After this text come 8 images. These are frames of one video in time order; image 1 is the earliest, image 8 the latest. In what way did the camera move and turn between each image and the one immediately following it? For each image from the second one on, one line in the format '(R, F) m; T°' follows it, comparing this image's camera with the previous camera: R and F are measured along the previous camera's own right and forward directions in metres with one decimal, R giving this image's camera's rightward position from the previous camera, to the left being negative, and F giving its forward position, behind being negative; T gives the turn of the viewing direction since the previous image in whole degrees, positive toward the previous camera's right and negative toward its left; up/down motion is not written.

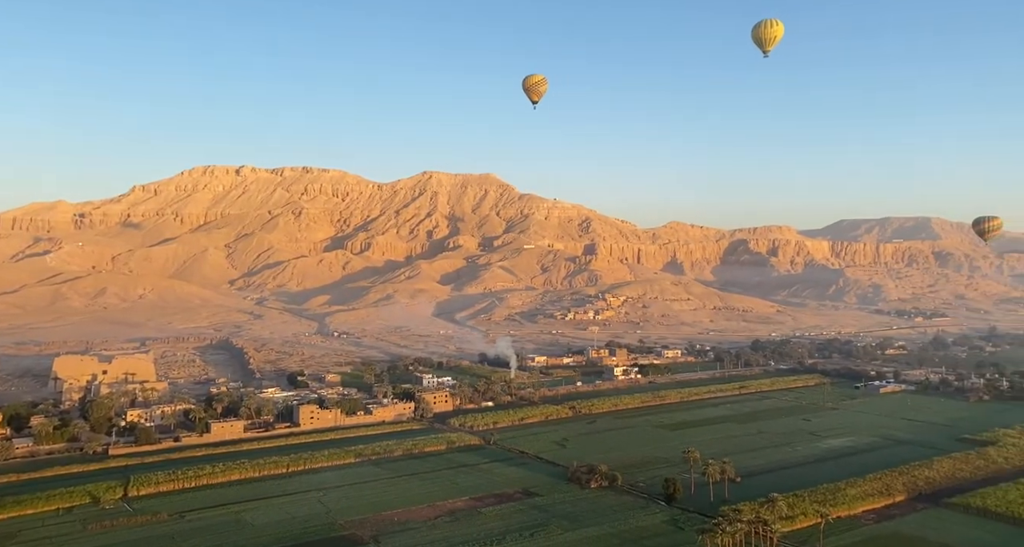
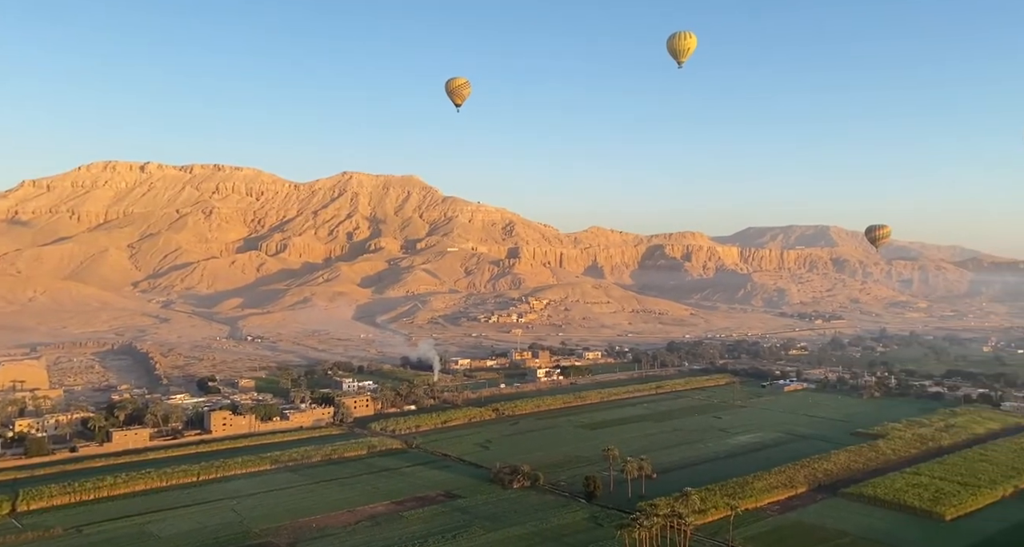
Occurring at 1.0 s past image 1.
(-0.1, -1.2) m; +6°
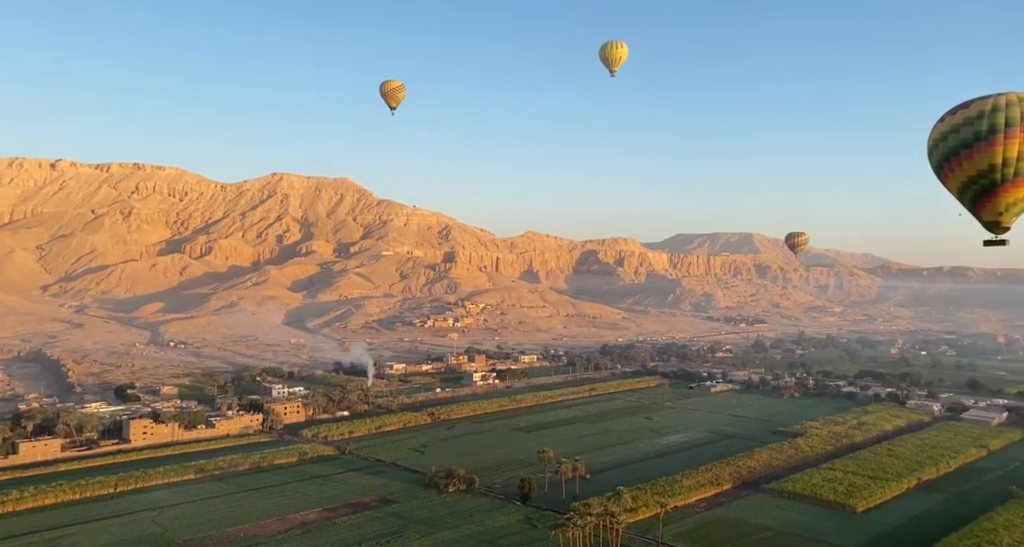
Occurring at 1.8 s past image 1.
(-0.1, -0.8) m; +5°
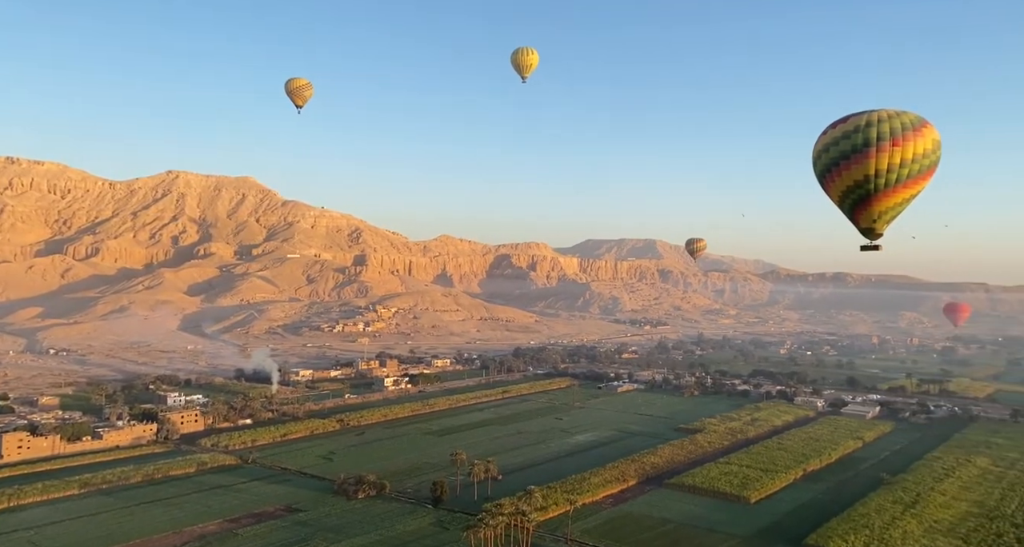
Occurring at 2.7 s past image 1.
(0.0, -1.0) m; +6°
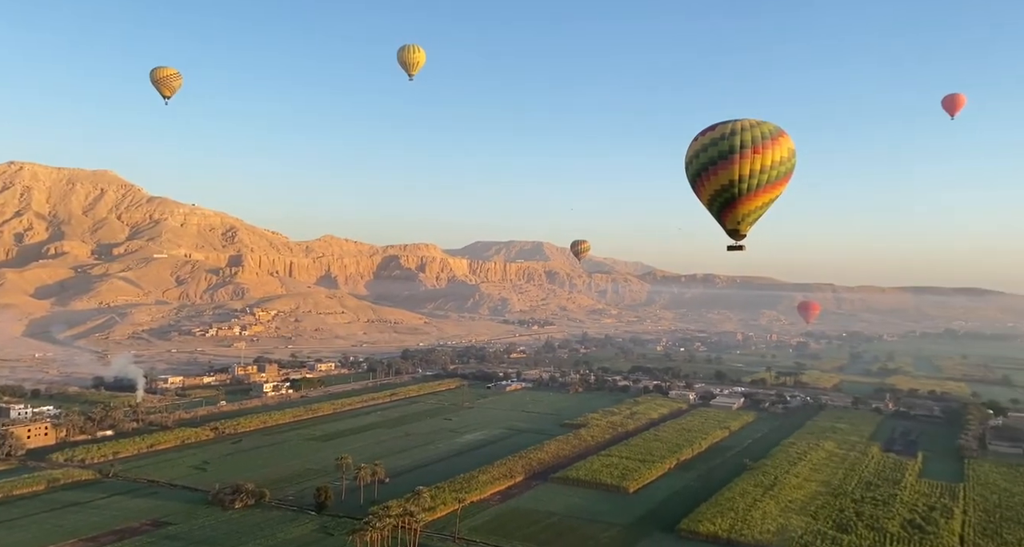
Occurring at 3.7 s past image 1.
(-0.1, -1.0) m; +8°
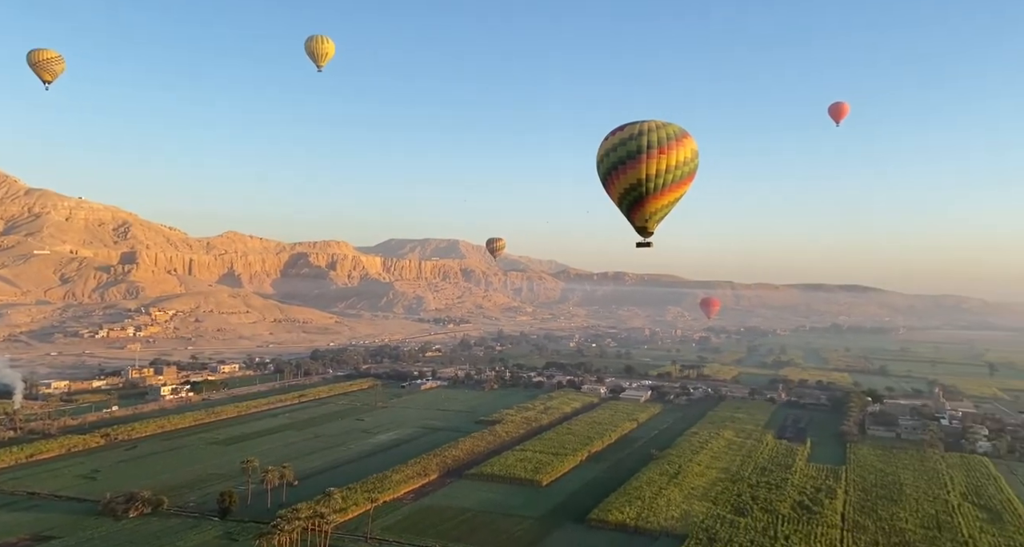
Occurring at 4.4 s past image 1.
(-0.1, -0.7) m; +6°
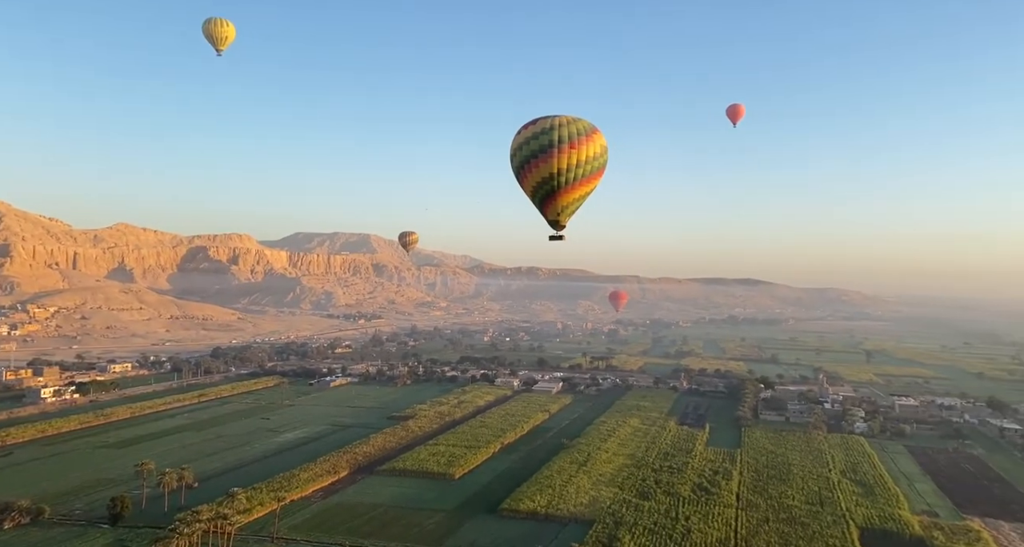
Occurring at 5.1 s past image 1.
(-0.2, -0.8) m; +6°
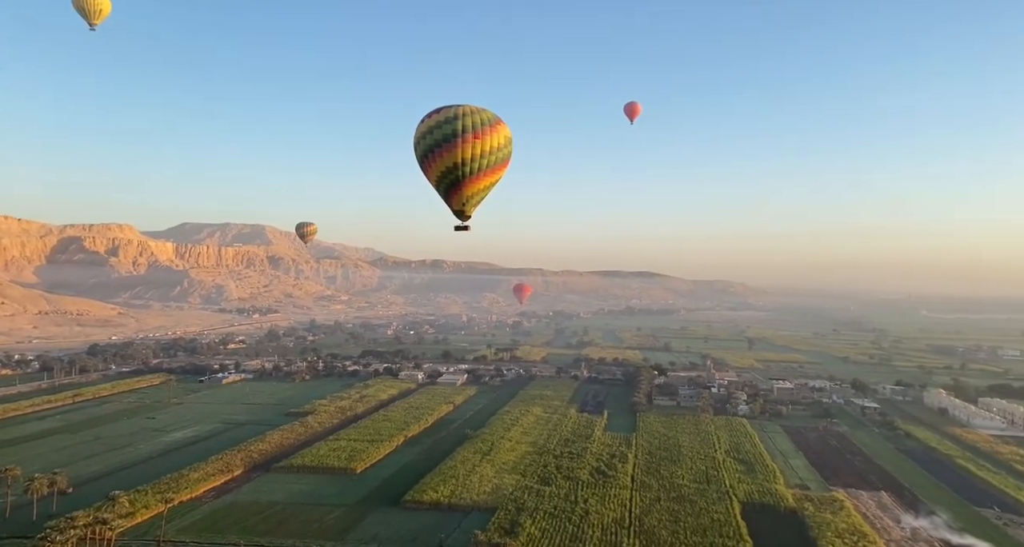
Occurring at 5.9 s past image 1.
(-0.3, -0.8) m; +7°
